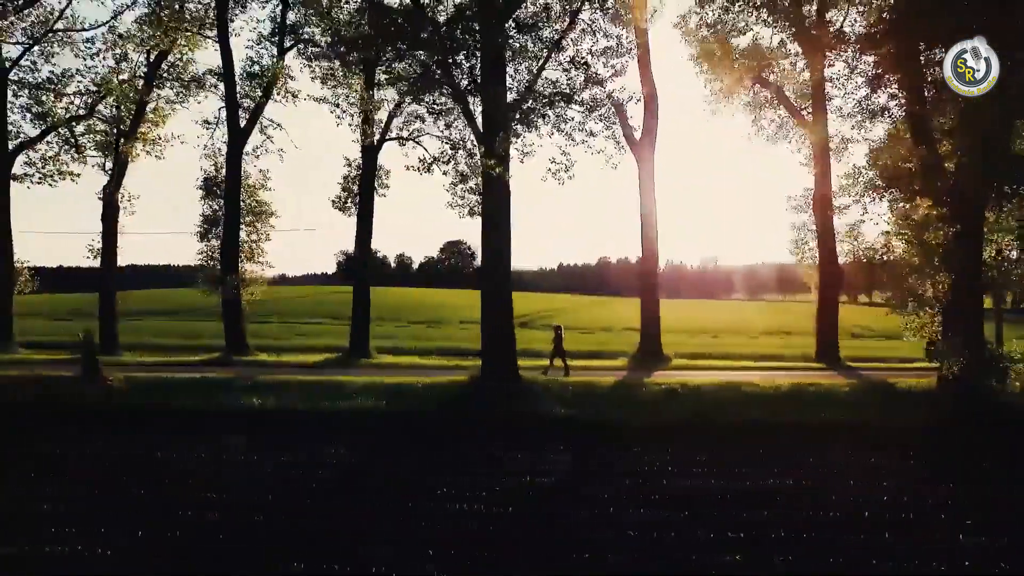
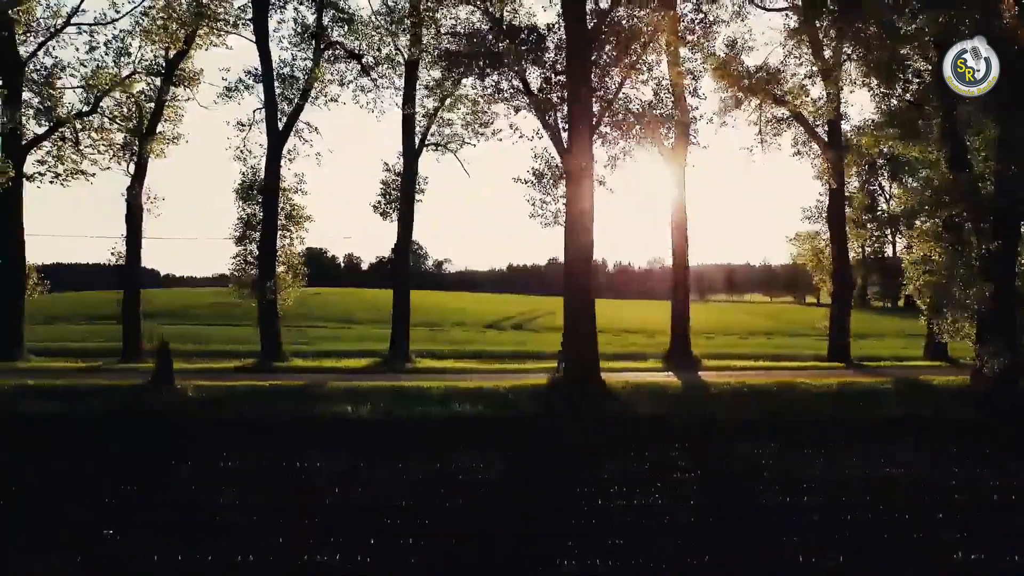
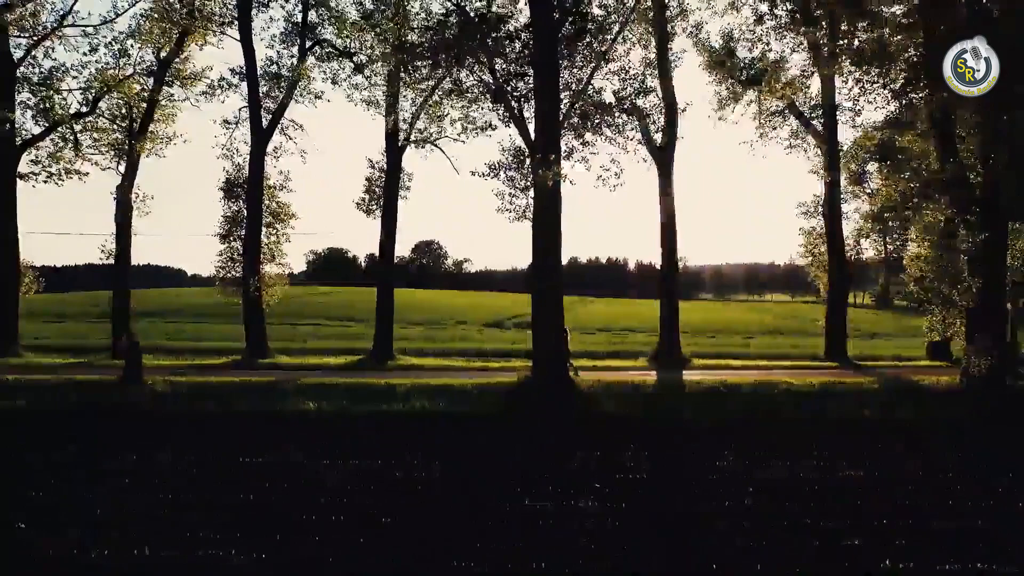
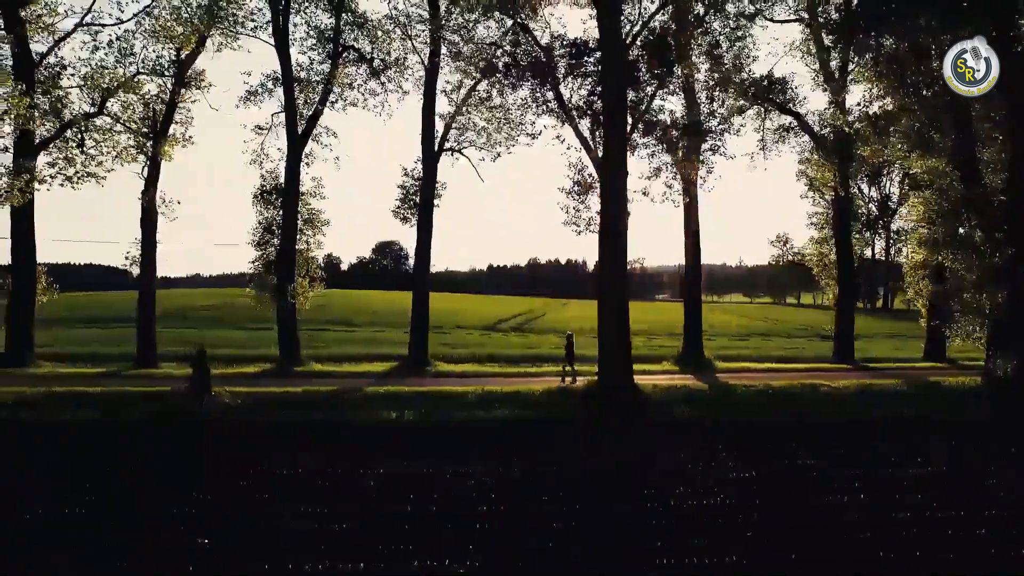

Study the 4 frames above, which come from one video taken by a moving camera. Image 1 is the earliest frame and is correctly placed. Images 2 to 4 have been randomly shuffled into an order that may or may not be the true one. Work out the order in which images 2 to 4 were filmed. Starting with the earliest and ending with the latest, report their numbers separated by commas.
3, 2, 4
